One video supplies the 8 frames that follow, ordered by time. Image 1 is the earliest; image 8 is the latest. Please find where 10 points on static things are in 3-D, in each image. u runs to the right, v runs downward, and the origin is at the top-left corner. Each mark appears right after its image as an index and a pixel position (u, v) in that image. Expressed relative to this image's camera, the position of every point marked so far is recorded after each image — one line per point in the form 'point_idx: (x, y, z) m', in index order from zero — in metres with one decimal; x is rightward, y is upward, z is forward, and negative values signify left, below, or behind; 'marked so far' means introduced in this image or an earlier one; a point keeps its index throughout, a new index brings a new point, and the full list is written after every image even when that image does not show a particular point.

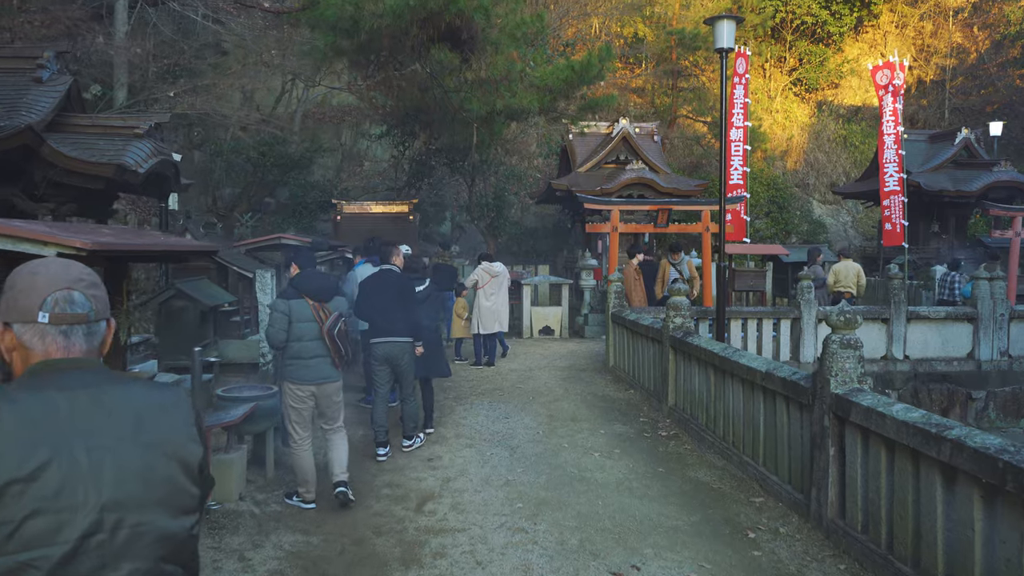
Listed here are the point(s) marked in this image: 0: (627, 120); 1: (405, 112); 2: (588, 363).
0: (+2.1, +3.1, +15.6) m
1: (-1.5, +2.5, +11.9) m
2: (+0.9, -0.9, +10.4) m
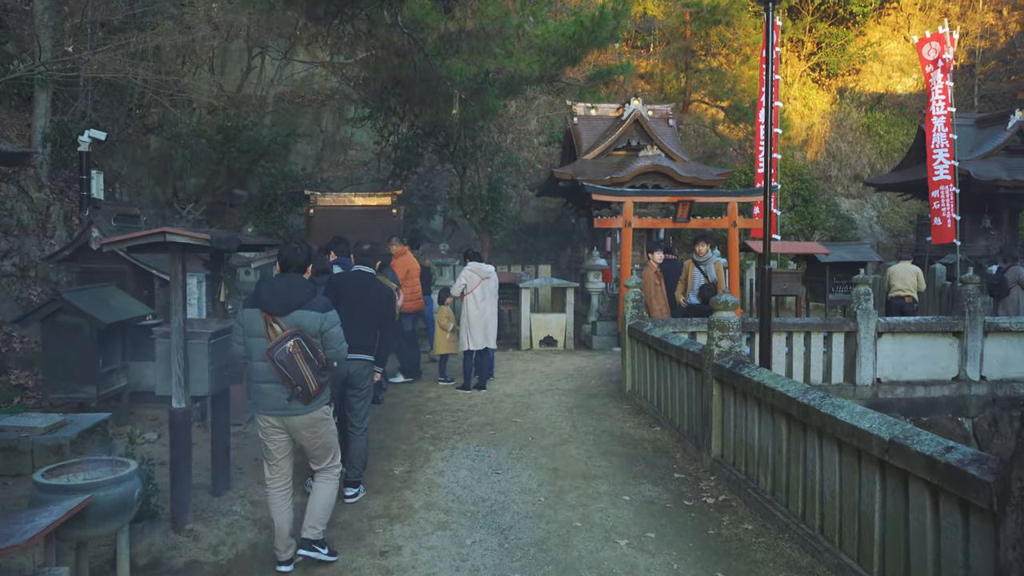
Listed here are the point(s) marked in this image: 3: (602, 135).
0: (+2.1, +3.1, +13.9) m
1: (-1.6, +2.4, +10.2) m
2: (+0.9, -1.0, +8.6) m
3: (+1.5, +2.5, +13.9) m
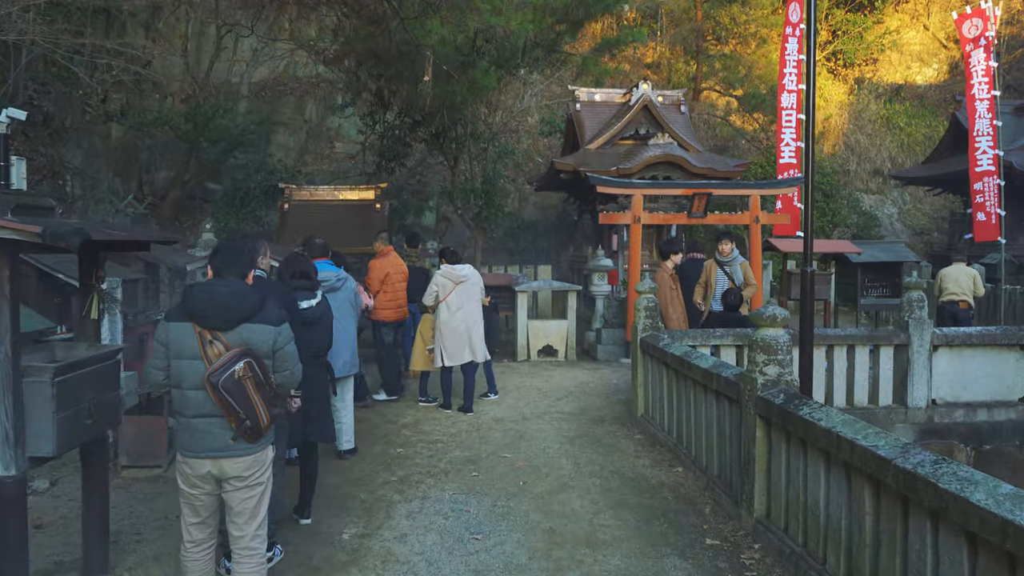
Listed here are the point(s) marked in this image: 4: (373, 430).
0: (+2.0, +3.0, +12.6) m
1: (-1.7, +2.4, +8.9) m
2: (+0.8, -1.0, +7.4) m
3: (+1.4, +2.5, +12.7) m
4: (-1.1, -1.1, +6.5) m
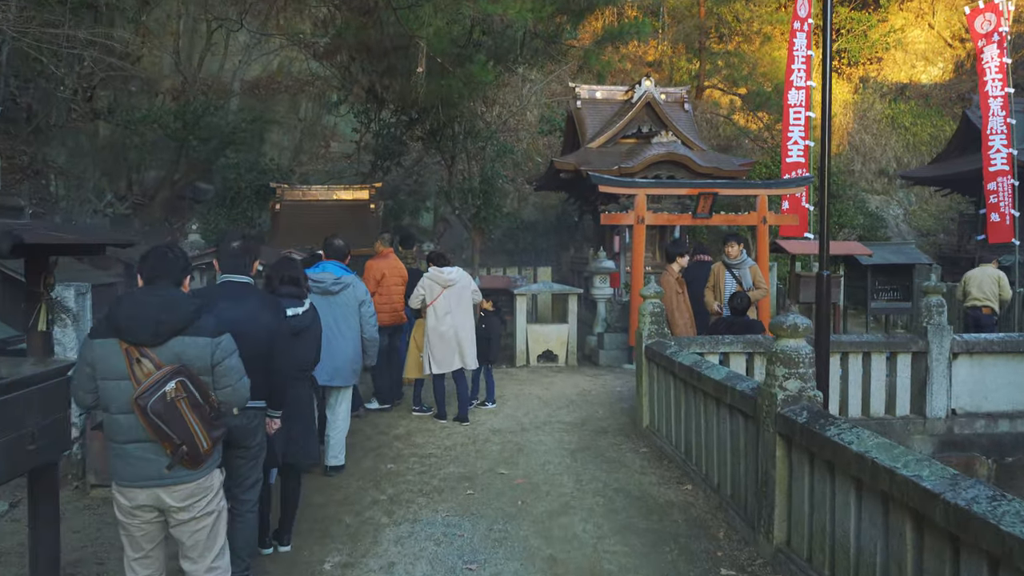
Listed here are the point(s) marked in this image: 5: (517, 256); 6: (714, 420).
0: (+2.0, +3.0, +12.3) m
1: (-1.7, +2.3, +8.6) m
2: (+0.8, -1.1, +7.0) m
3: (+1.4, +2.4, +12.4) m
4: (-1.1, -1.1, +6.1) m
5: (+0.1, +0.6, +16.7) m
6: (+1.1, -0.7, +4.8) m
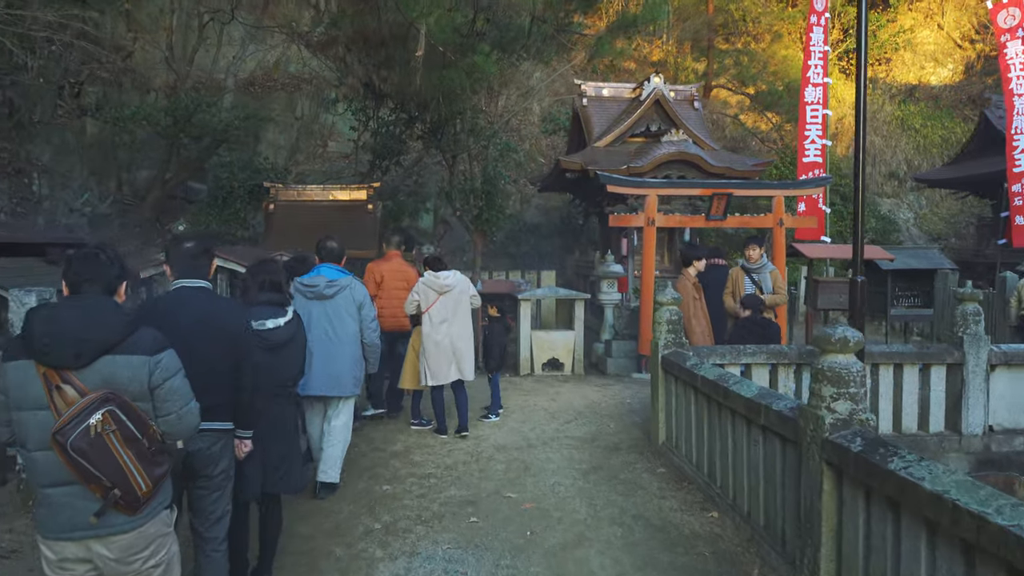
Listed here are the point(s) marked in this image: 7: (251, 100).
0: (+2.1, +2.9, +11.8) m
1: (-1.6, +2.3, +8.2) m
2: (+0.8, -1.1, +6.6) m
3: (+1.5, +2.4, +11.9) m
4: (-1.0, -1.2, +5.7) m
5: (+0.2, +0.5, +16.2) m
6: (+1.2, -0.8, +4.3) m
7: (-4.3, +3.1, +14.1) m
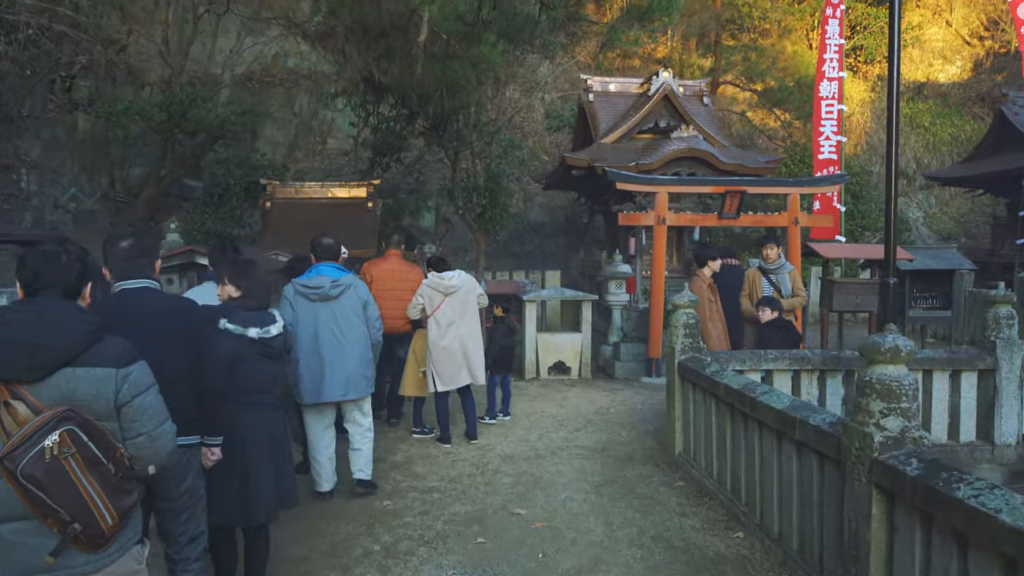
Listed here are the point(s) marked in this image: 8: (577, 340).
0: (+2.1, +2.9, +11.5) m
1: (-1.6, +2.3, +7.8) m
2: (+0.9, -1.1, +6.2) m
3: (+1.5, +2.4, +11.6) m
4: (-1.0, -1.2, +5.4) m
5: (+0.2, +0.5, +15.9) m
6: (+1.2, -0.8, +4.0) m
7: (-4.3, +3.1, +13.8) m
8: (+0.7, -0.6, +9.0) m
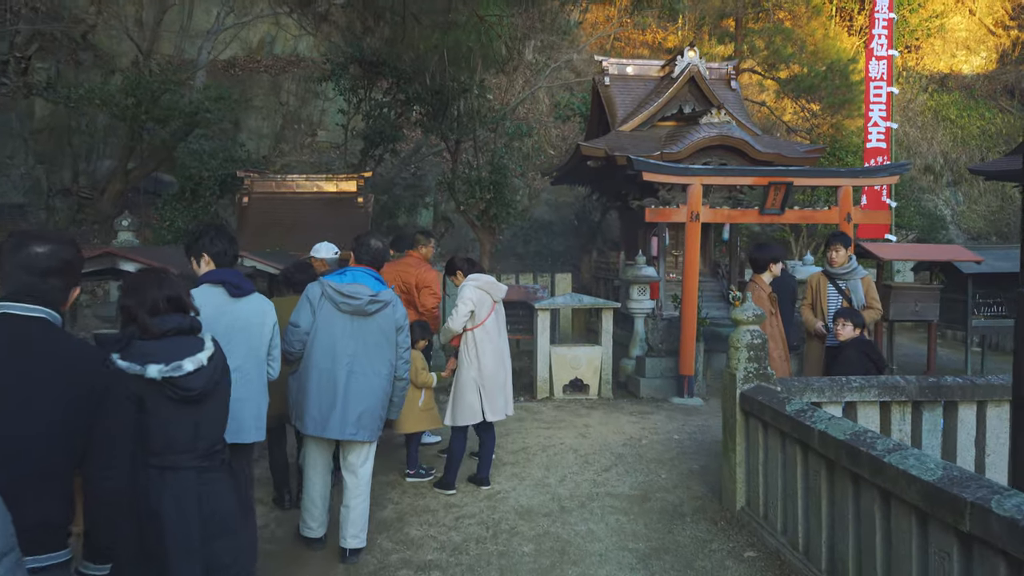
0: (+2.2, +2.8, +10.3) m
1: (-1.5, +2.2, +6.6) m
2: (+1.0, -1.2, +5.1) m
3: (+1.6, +2.3, +10.4) m
4: (-0.9, -1.2, +4.2) m
5: (+0.3, +0.5, +14.7) m
6: (+1.3, -0.8, +2.8) m
7: (-4.2, +3.1, +12.6) m
8: (+0.8, -0.6, +7.9) m
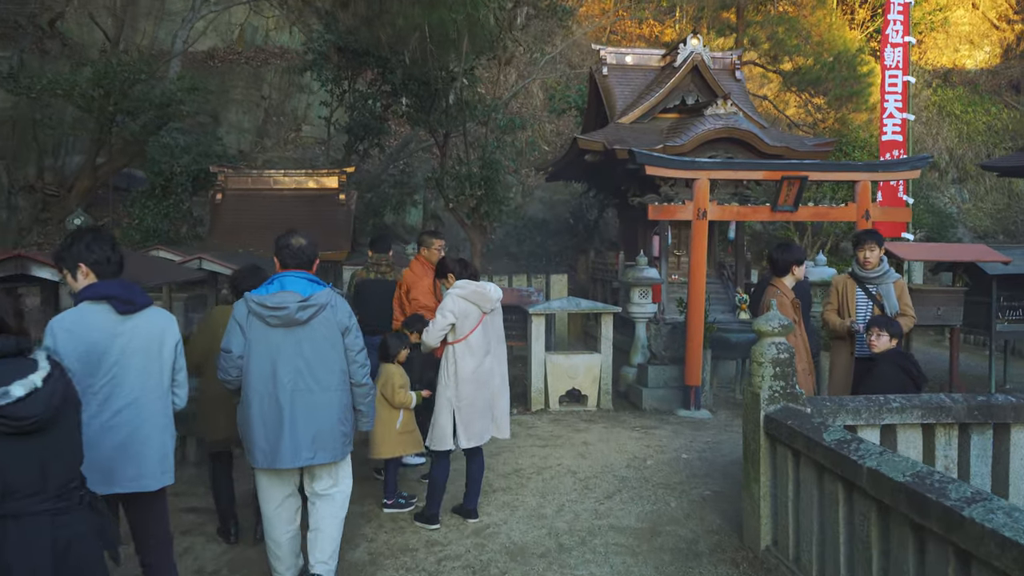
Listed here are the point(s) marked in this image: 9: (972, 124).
0: (+2.1, +2.8, +9.8) m
1: (-1.5, +2.2, +6.0) m
2: (+0.9, -1.2, +4.5) m
3: (+1.5, +2.3, +9.8) m
4: (-0.9, -1.3, +3.6) m
5: (+0.2, +0.5, +14.1) m
6: (+1.3, -0.9, +2.2) m
7: (-4.3, +3.0, +12.0) m
8: (+0.7, -0.6, +7.3) m
9: (+10.5, +3.8, +19.6) m
